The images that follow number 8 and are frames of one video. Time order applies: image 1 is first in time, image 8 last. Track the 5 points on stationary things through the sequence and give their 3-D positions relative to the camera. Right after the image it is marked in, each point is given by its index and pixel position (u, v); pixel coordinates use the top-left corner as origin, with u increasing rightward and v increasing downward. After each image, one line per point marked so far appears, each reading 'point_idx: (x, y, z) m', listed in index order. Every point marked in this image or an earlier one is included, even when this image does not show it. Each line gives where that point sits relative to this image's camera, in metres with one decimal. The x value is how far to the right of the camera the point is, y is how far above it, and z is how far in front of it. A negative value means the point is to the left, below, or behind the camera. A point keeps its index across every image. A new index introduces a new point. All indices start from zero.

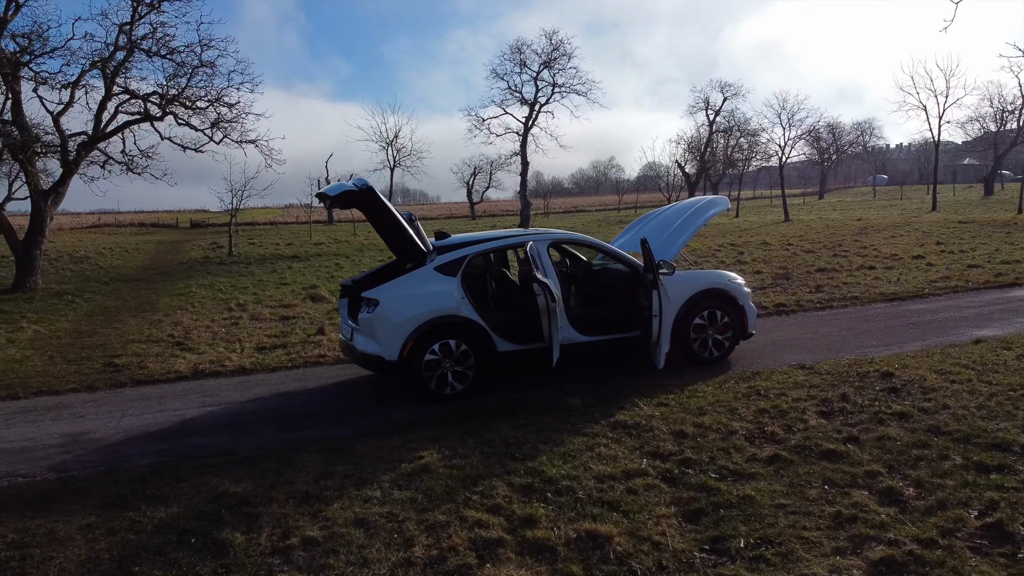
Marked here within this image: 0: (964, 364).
0: (+3.4, -0.6, +6.3) m
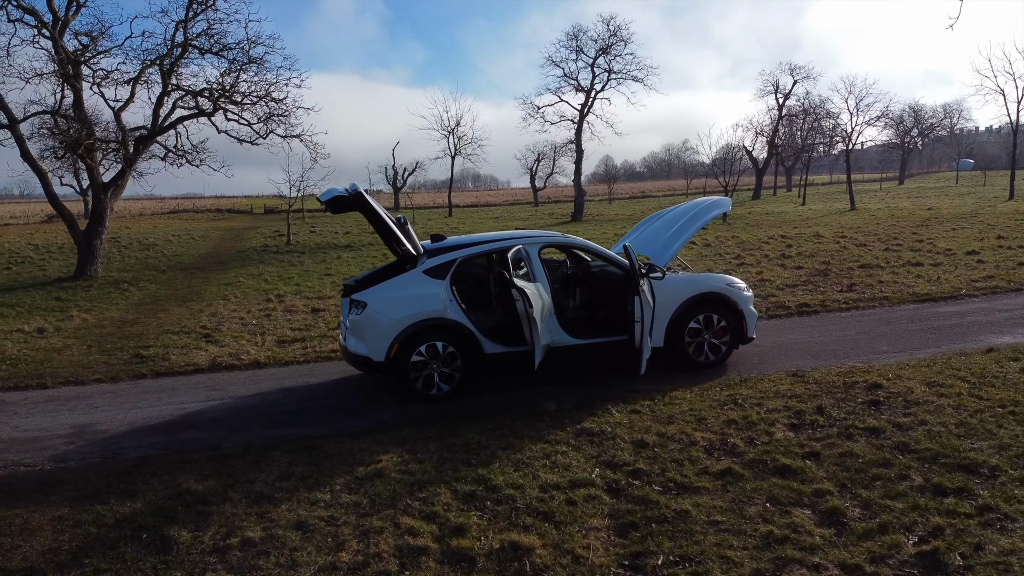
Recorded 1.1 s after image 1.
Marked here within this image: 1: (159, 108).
0: (+3.3, -0.7, +6.1) m
1: (-6.6, +3.3, +15.4) m
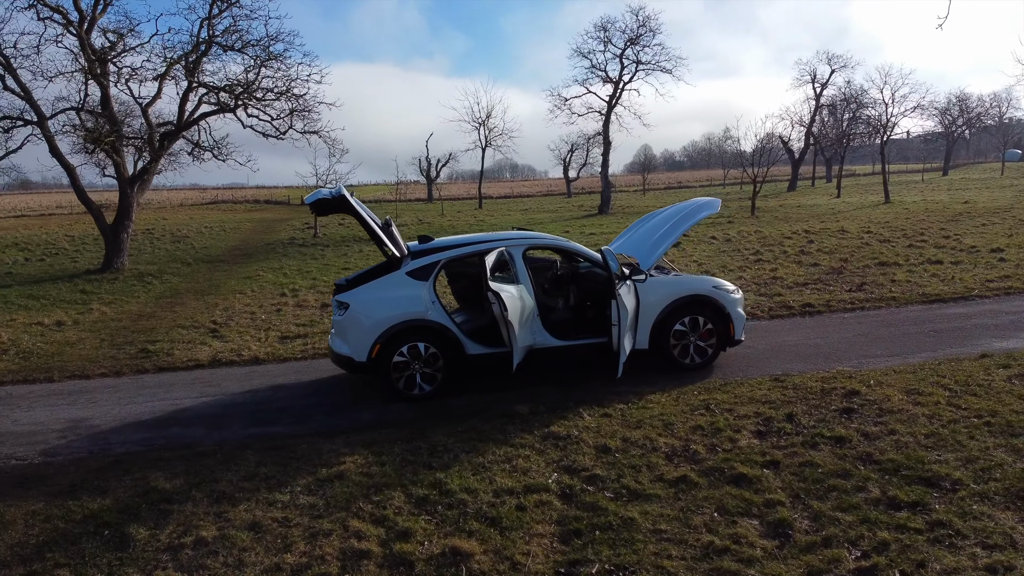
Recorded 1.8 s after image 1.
0: (+3.1, -0.7, +6.0) m
1: (-6.2, +3.5, +15.7) m
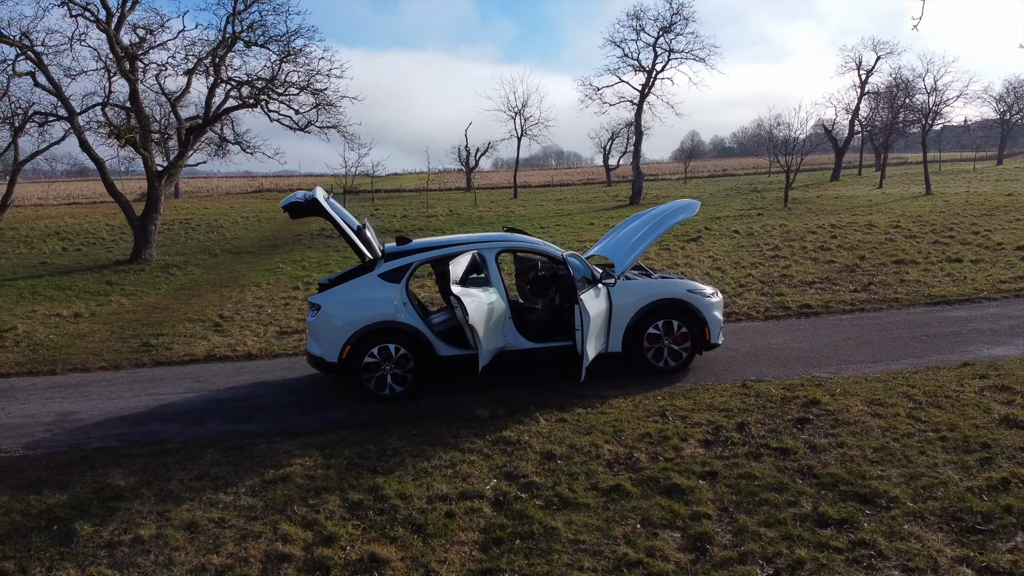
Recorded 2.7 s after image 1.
0: (+2.8, -0.8, +5.9) m
1: (-5.9, +3.7, +16.1) m
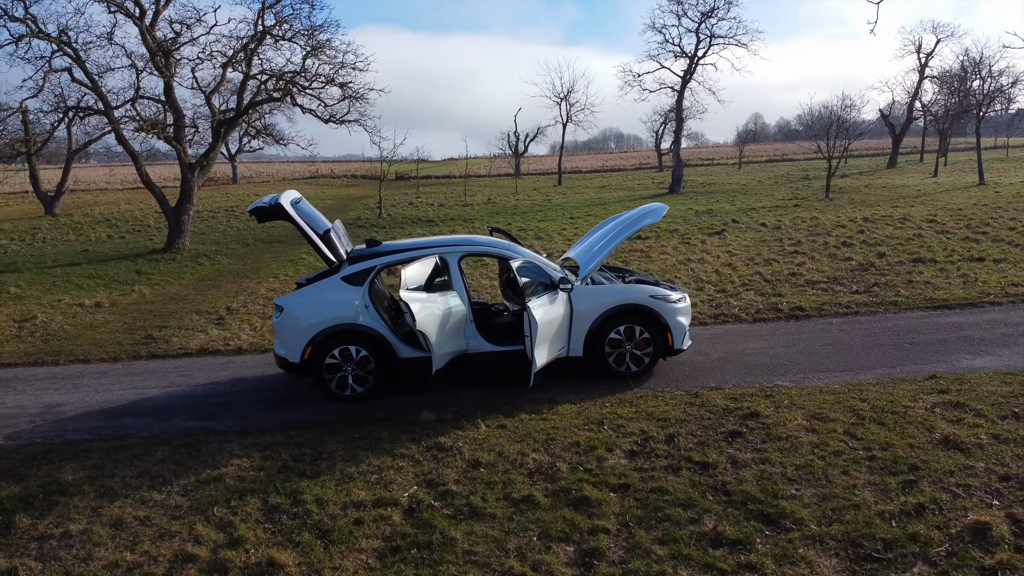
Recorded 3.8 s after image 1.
0: (+2.4, -0.8, +5.8) m
1: (-5.4, +3.9, +16.6) m
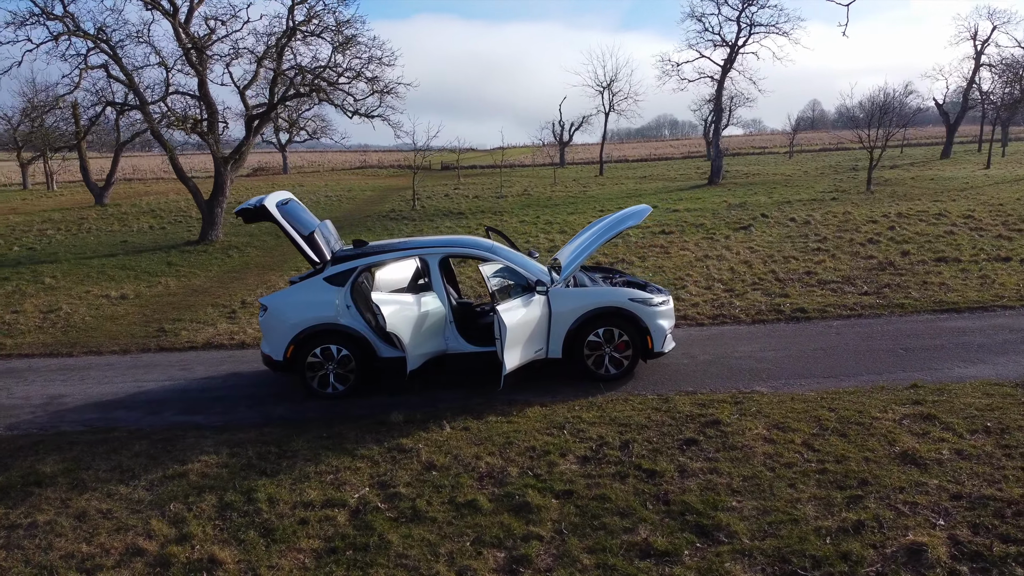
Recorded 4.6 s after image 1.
0: (+2.1, -0.9, +5.7) m
1: (-4.9, +4.1, +16.9) m
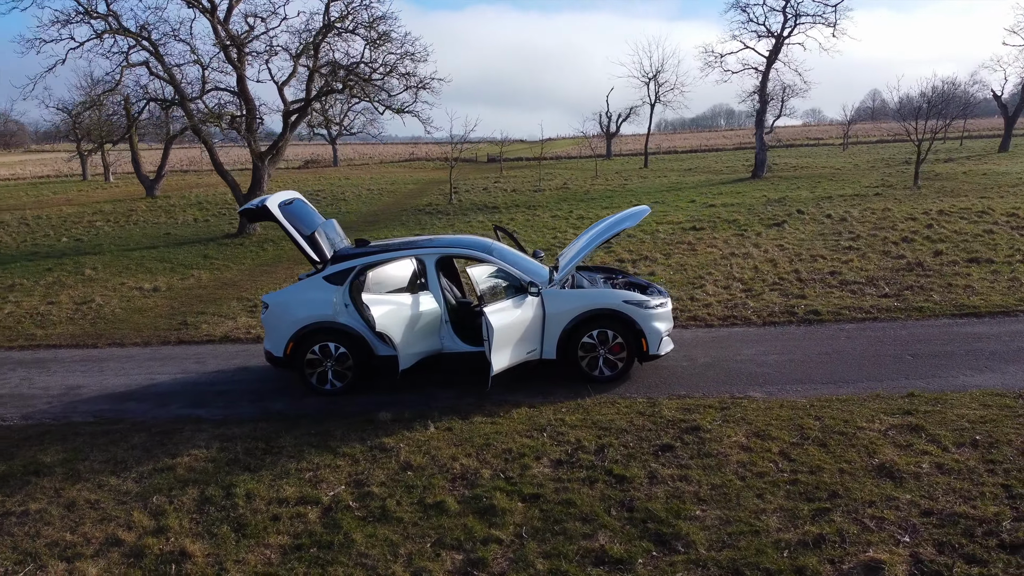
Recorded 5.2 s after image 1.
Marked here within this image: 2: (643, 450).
0: (+2.0, -0.9, +5.6) m
1: (-4.2, +4.3, +17.2) m
2: (+0.9, -1.1, +5.5) m
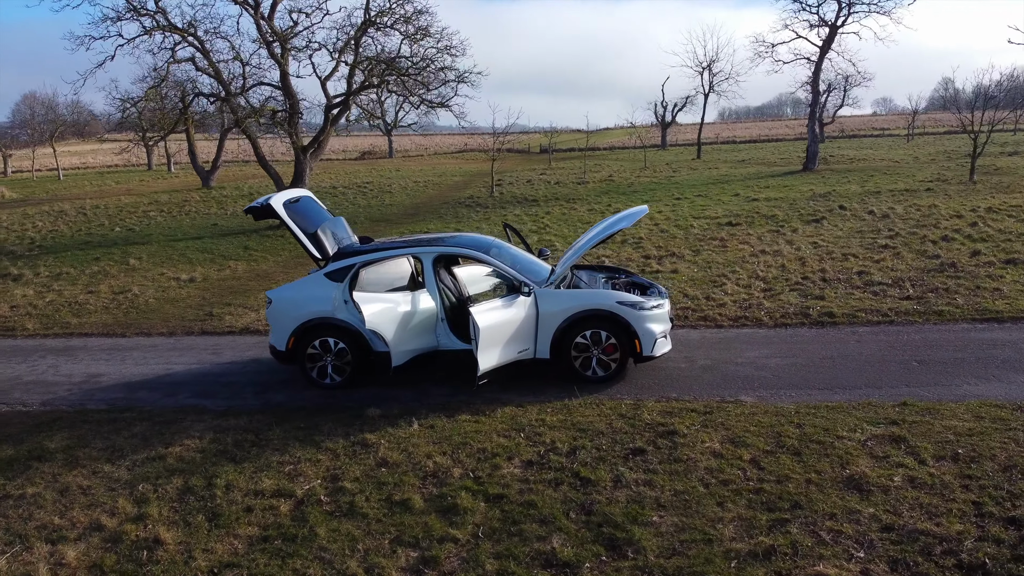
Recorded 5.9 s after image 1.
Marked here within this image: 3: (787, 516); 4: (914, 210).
0: (+1.8, -1.0, +5.6) m
1: (-3.4, +4.5, +17.5) m
2: (+0.7, -1.1, +5.5) m
3: (+1.6, -1.3, +4.7) m
4: (+7.5, +1.4, +15.3) m
